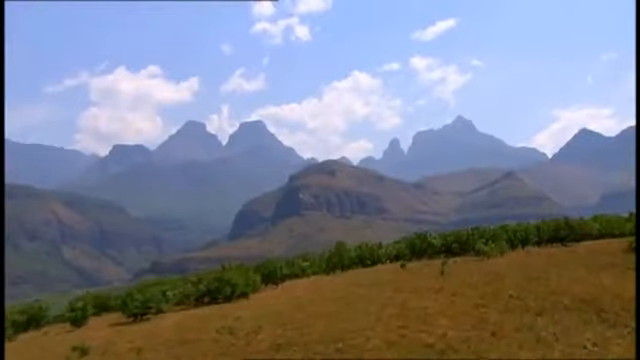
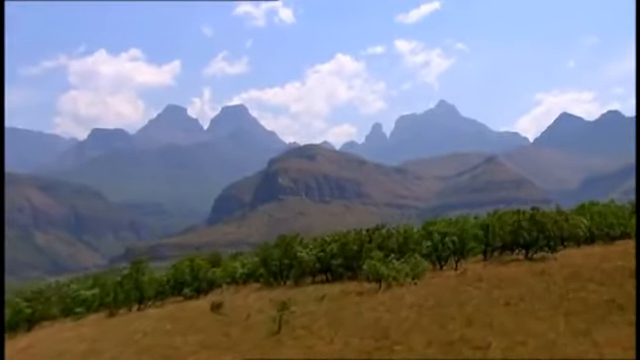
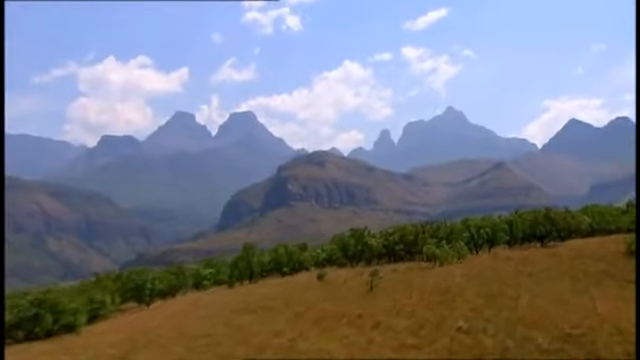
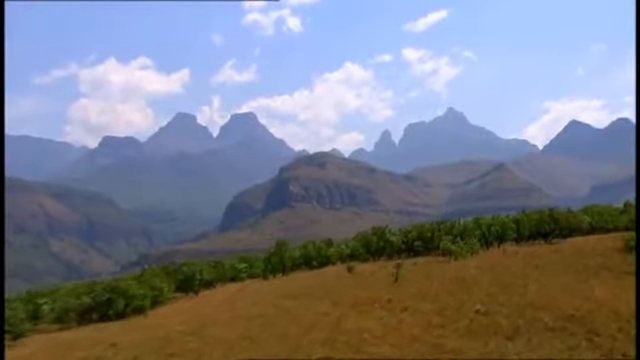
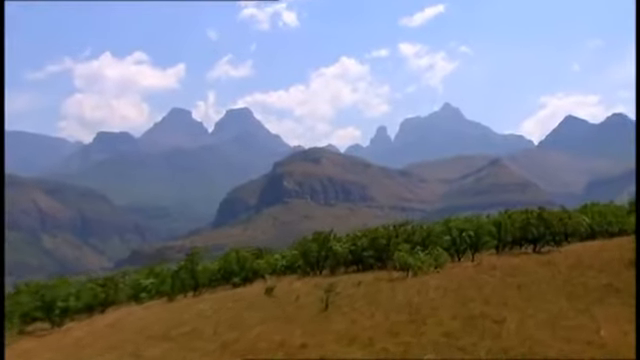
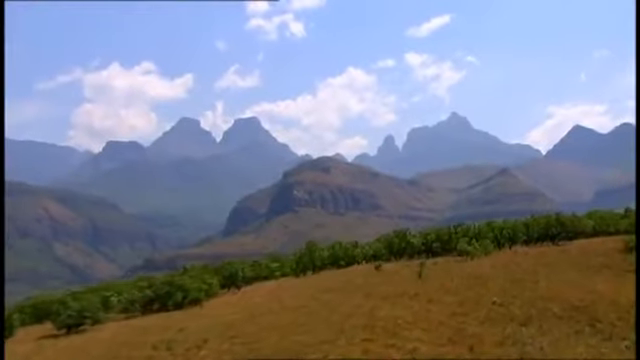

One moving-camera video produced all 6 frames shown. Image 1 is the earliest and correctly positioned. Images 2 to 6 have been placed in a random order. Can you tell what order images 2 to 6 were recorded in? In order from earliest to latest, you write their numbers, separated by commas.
6, 4, 3, 5, 2
